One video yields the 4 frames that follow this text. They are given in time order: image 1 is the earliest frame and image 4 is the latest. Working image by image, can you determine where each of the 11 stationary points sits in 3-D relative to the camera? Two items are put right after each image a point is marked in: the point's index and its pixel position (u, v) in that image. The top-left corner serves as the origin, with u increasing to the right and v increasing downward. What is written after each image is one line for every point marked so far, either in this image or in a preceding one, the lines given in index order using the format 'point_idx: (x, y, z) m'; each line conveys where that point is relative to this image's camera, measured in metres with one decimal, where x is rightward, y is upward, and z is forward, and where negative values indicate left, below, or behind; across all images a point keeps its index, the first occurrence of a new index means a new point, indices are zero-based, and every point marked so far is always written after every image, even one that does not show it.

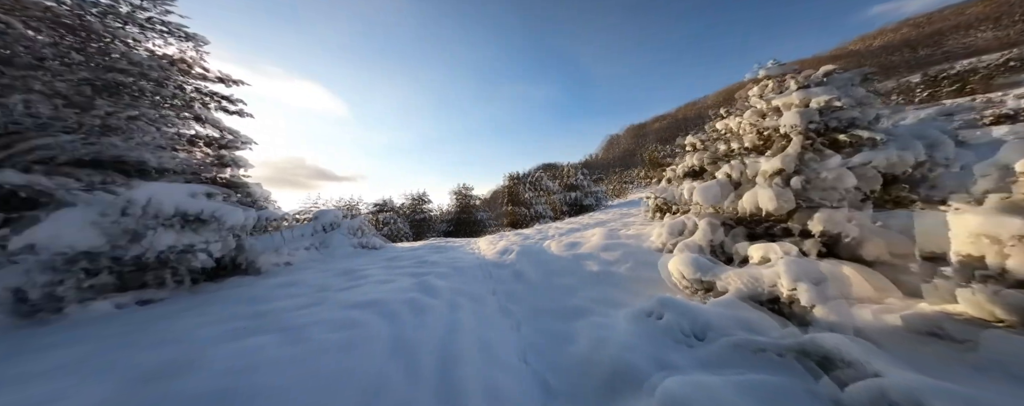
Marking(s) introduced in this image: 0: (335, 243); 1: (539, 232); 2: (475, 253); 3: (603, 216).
0: (-4.5, -1.0, +6.5) m
1: (+0.7, -0.8, +7.4) m
2: (-1.0, -1.1, +5.5) m
3: (+3.0, -0.4, +8.7) m
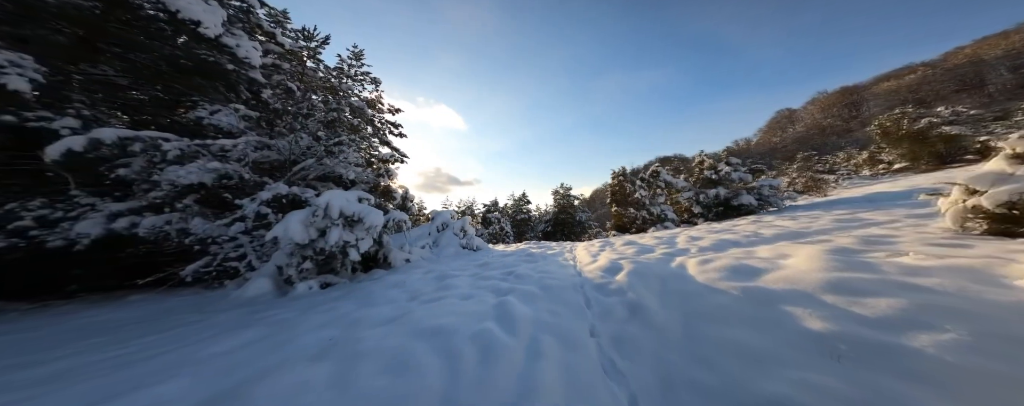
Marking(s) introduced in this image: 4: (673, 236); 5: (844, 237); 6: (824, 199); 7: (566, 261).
0: (-1.7, -1.0, +6.8) m
1: (+3.4, -0.8, +5.6) m
2: (+1.1, -1.1, +4.5) m
3: (+6.0, -0.5, +5.7) m
4: (+3.8, -0.8, +6.1) m
5: (+4.6, -0.5, +3.6) m
6: (+12.7, +0.1, +10.7) m
7: (+1.0, -1.1, +4.8) m
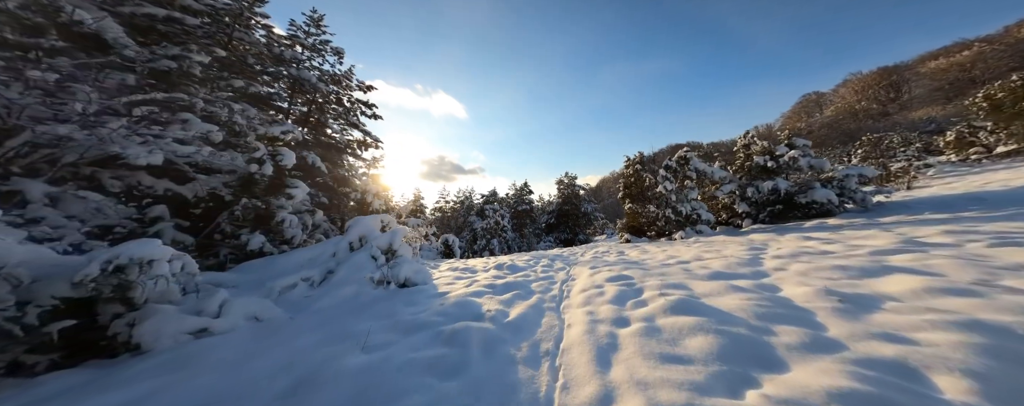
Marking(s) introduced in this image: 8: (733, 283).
0: (-2.5, -1.1, +4.0) m
1: (+2.6, -0.9, +2.5) m
2: (+0.2, -1.2, +1.5) m
3: (+5.1, -0.5, +2.6) m
4: (+3.0, -0.9, +3.1) m
5: (+3.8, -0.6, +0.6) m
6: (+12.0, +0.2, +7.4) m
7: (+0.1, -1.2, +1.8) m
8: (+2.5, -0.9, +3.0) m
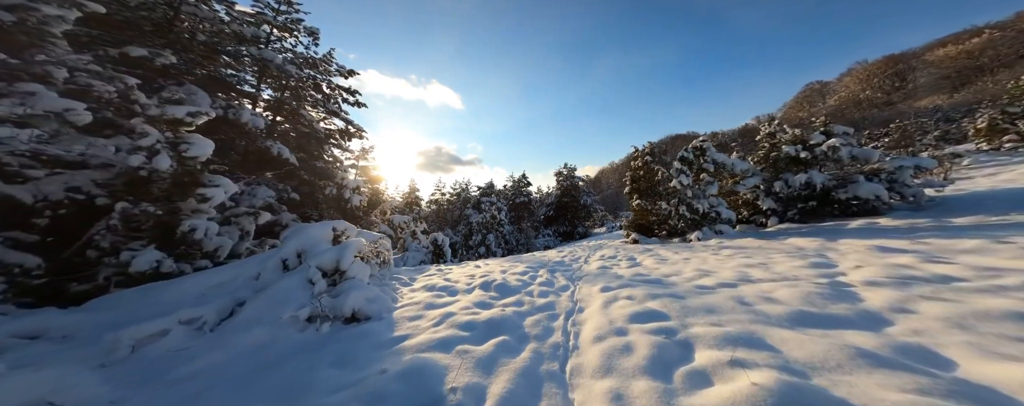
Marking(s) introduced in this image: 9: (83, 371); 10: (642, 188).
0: (-2.7, -1.2, +2.8) m
1: (+2.4, -1.0, +1.4) m
2: (+0.1, -1.3, +0.4) m
3: (+5.0, -0.6, +1.5) m
4: (+2.8, -0.9, +2.0) m
5: (+3.6, -0.8, -0.5) m
6: (+11.8, +0.3, +6.3) m
7: (0.0, -1.4, +0.7) m
8: (+2.4, -1.0, +1.9) m
9: (-3.1, -1.3, +1.9) m
10: (+5.2, +0.6, +10.5) m
